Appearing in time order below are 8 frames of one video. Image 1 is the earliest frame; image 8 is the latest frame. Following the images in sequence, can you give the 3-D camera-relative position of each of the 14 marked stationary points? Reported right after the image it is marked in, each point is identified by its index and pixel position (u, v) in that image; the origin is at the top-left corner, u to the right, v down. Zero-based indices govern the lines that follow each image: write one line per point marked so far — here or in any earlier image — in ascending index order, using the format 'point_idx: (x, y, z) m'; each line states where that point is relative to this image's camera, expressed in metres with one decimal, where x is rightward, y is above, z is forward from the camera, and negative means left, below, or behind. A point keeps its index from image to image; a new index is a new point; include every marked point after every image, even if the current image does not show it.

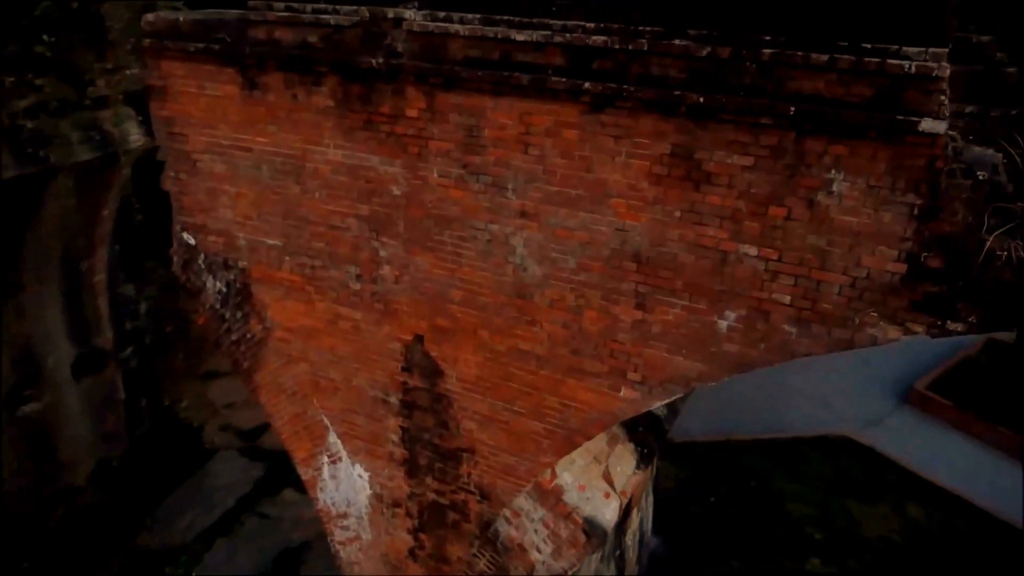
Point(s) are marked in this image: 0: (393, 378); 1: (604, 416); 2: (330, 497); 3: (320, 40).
0: (-0.5, -0.4, +2.8) m
1: (+0.3, -0.4, +2.4) m
2: (-0.8, -1.0, +3.2) m
3: (-0.6, +0.8, +2.4) m
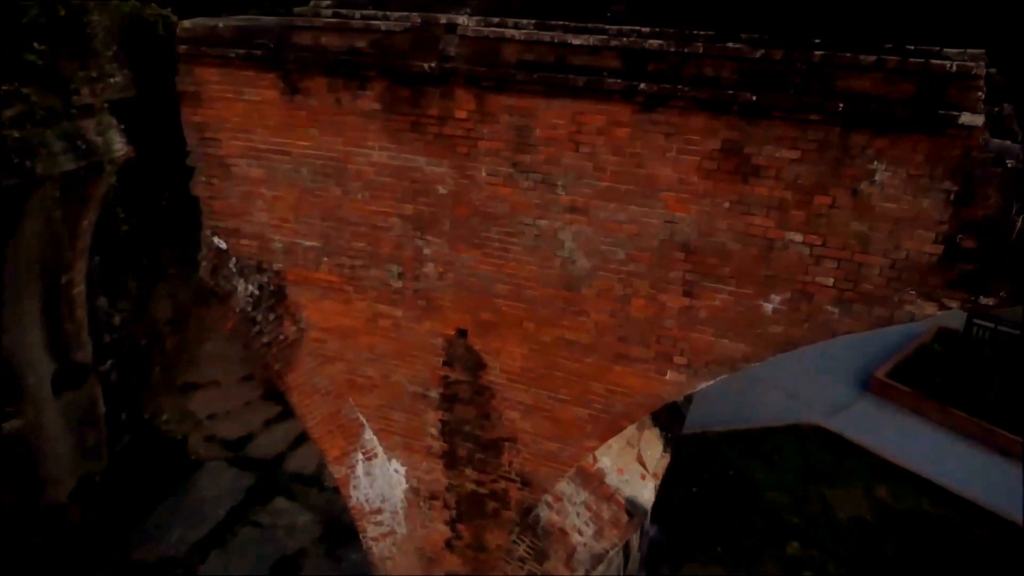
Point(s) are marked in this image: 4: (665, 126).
0: (-0.3, -0.3, +2.9) m
1: (+0.5, -0.4, +2.5) m
2: (-0.7, -1.0, +3.3) m
3: (-0.5, +0.8, +2.5) m
4: (+0.5, +0.5, +2.2) m
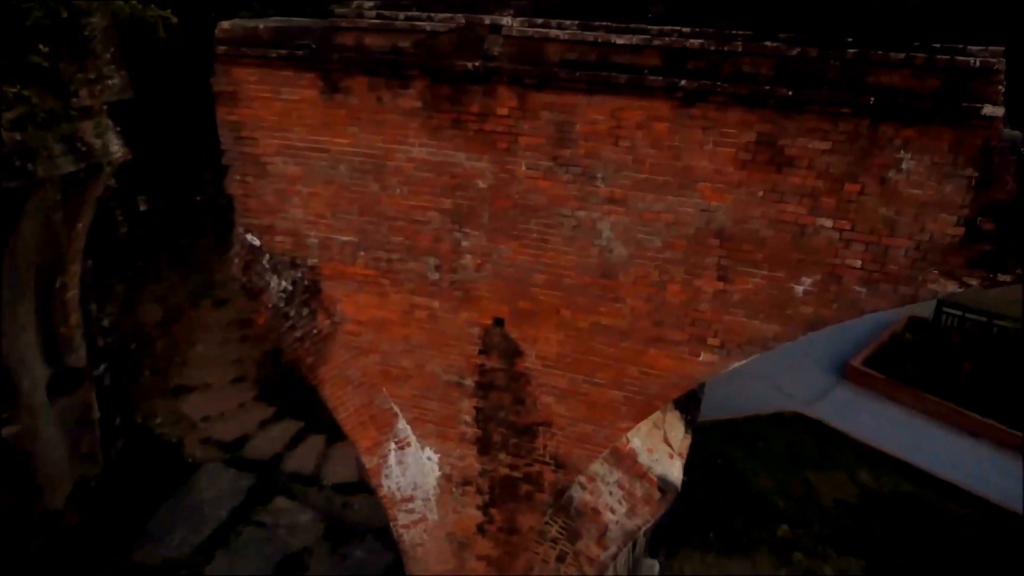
0: (-0.2, -0.3, +3.0) m
1: (+0.6, -0.3, +2.7) m
2: (-0.6, -0.9, +3.4) m
3: (-0.4, +0.9, +2.6) m
4: (+0.6, +0.5, +2.3) m
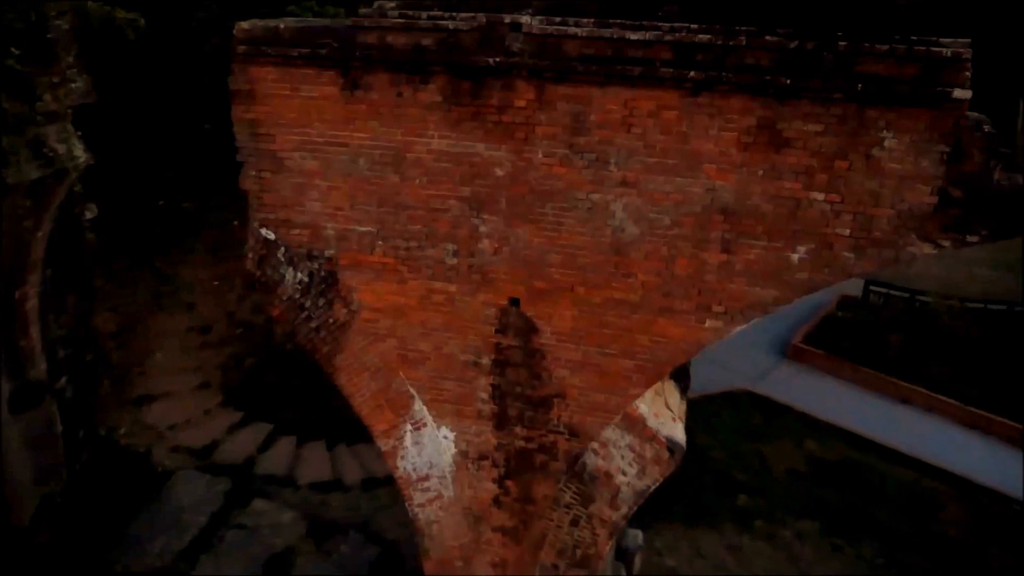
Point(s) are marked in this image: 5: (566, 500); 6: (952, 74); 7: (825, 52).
0: (-0.1, -0.2, +3.2) m
1: (+0.7, -0.2, +2.9) m
2: (-0.5, -0.9, +3.5) m
3: (-0.3, +0.9, +2.7) m
4: (+0.7, +0.7, +2.6) m
5: (+0.3, -1.0, +3.4) m
6: (+1.4, +0.7, +2.3) m
7: (+1.1, +0.8, +2.4) m
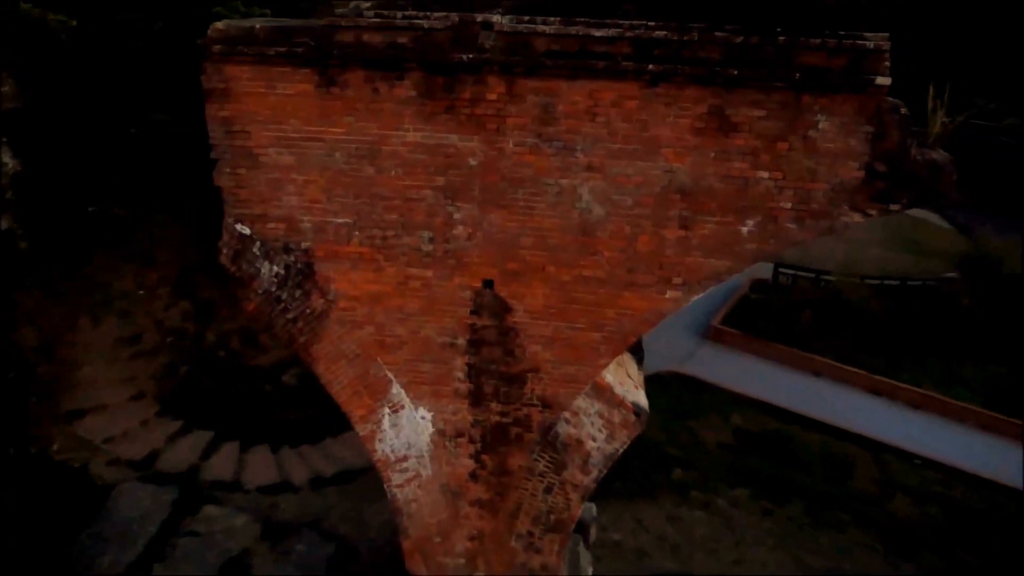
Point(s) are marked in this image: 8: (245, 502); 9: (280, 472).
0: (-0.2, -0.2, +3.4) m
1: (+0.6, -0.1, +3.2) m
2: (-0.6, -0.8, +3.6) m
3: (-0.4, +1.0, +2.9) m
4: (+0.6, +0.8, +2.8) m
5: (+0.1, -0.9, +3.6) m
6: (+1.4, +0.8, +2.7) m
7: (+1.0, +0.9, +2.7) m
8: (-2.5, -2.0, +6.6) m
9: (-2.3, -1.8, +7.0) m
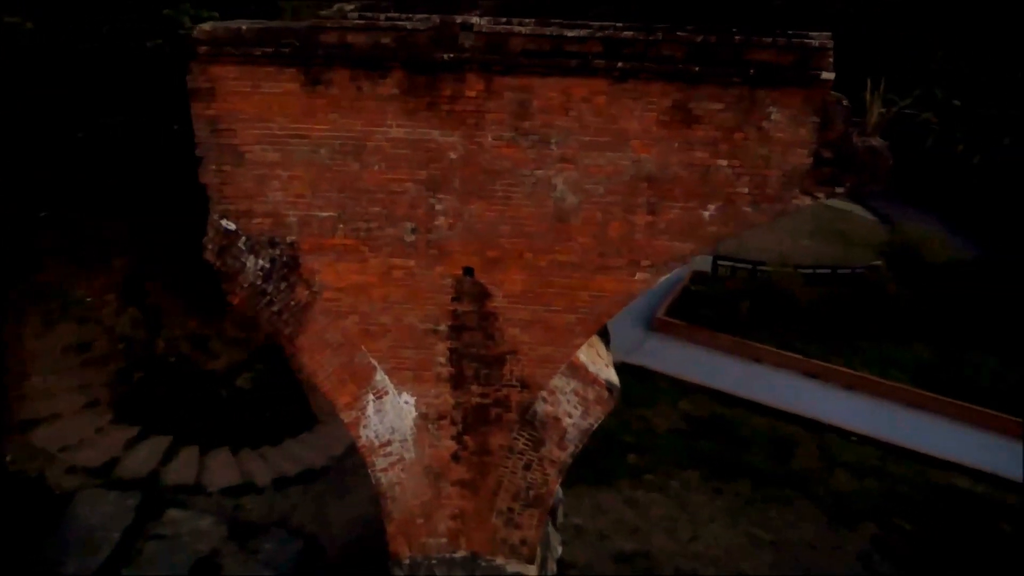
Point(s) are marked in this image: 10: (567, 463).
0: (-0.3, -0.1, +3.5) m
1: (+0.5, 0.0, +3.4) m
2: (-0.7, -0.8, +3.8) m
3: (-0.5, +1.1, +3.0) m
4: (+0.5, +0.9, +3.1) m
5: (0.0, -0.9, +3.8) m
6: (+1.3, +1.0, +3.0) m
7: (+0.9, +1.0, +3.0) m
8: (-2.8, -2.0, +6.6) m
9: (-2.7, -1.8, +7.0) m
10: (+0.3, -1.0, +3.8) m
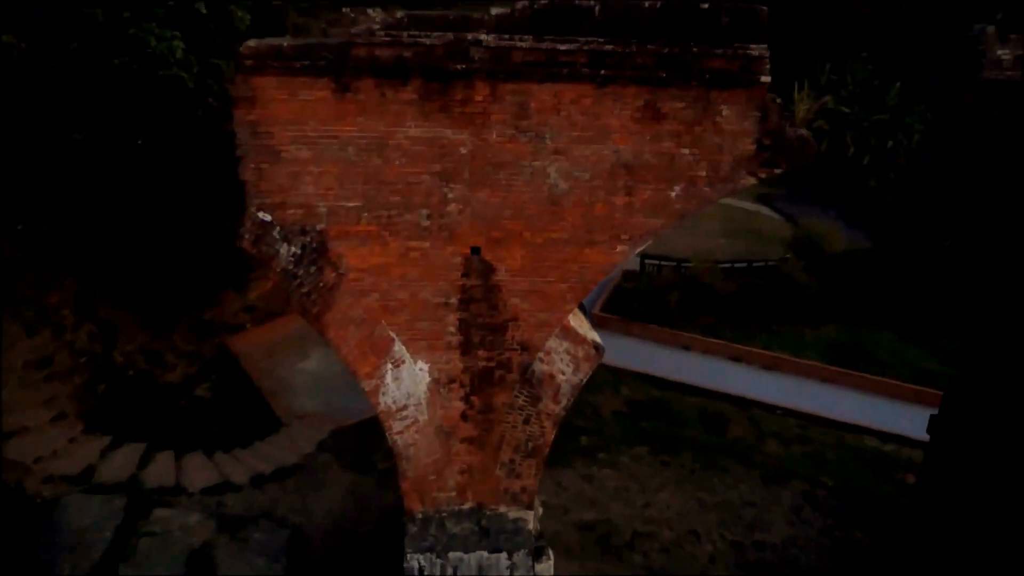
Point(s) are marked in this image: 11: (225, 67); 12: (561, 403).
0: (-0.3, 0.0, +4.1) m
1: (+0.6, +0.1, +4.1) m
2: (-0.7, -0.7, +4.3) m
3: (-0.5, +1.2, +3.6) m
4: (+0.5, +1.0, +3.7) m
5: (0.0, -0.7, +4.4) m
6: (+1.3, +1.2, +3.7) m
7: (+0.9, +1.2, +3.7) m
8: (-3.1, -2.1, +6.8) m
9: (-3.0, -1.9, +7.2) m
10: (+0.3, -0.8, +4.4) m
11: (-3.2, +2.4, +7.9) m
12: (+0.3, -0.7, +4.4) m
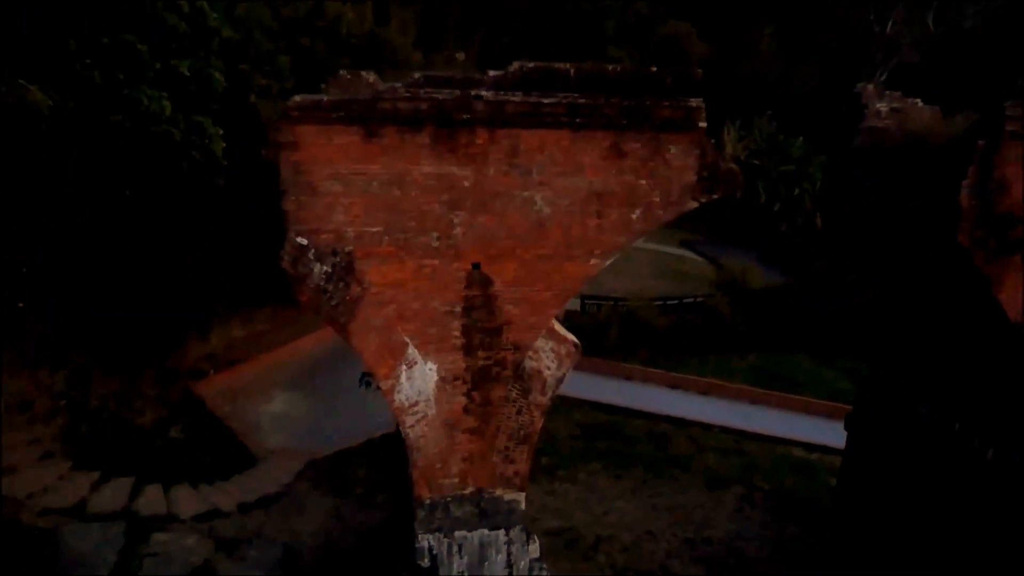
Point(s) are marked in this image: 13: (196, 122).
0: (-0.4, 0.0, +4.9) m
1: (+0.5, +0.1, +5.0) m
2: (-0.8, -0.8, +5.0) m
3: (-0.5, +1.1, +4.5) m
4: (+0.5, +1.0, +4.7) m
5: (0.0, -0.8, +5.2) m
6: (+1.2, +1.2, +4.8) m
7: (+0.9, +1.2, +4.7) m
8: (-3.3, -2.4, +7.2) m
9: (-3.2, -2.3, +7.6) m
10: (+0.3, -0.9, +5.3) m
11: (-3.7, +2.0, +8.6) m
12: (+0.3, -0.8, +5.2) m
13: (-3.8, +2.0, +8.5) m
